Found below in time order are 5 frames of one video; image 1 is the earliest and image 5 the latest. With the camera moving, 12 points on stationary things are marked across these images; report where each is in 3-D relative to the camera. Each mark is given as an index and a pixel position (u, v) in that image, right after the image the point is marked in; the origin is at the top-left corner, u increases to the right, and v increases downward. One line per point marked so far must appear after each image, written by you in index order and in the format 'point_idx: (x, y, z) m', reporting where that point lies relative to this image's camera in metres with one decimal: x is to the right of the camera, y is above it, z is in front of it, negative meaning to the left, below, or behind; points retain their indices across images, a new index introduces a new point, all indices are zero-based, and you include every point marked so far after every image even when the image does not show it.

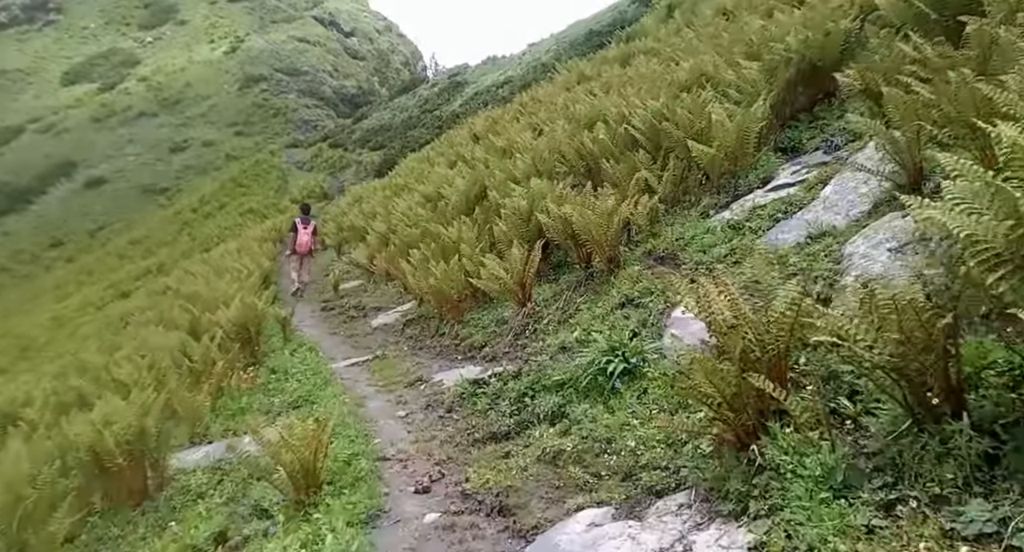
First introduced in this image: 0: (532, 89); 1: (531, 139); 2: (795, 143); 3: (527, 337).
0: (+0.5, +5.0, +19.5) m
1: (+0.3, +2.0, +10.6) m
2: (+2.4, +1.1, +6.1) m
3: (+0.1, -0.5, +5.4) m
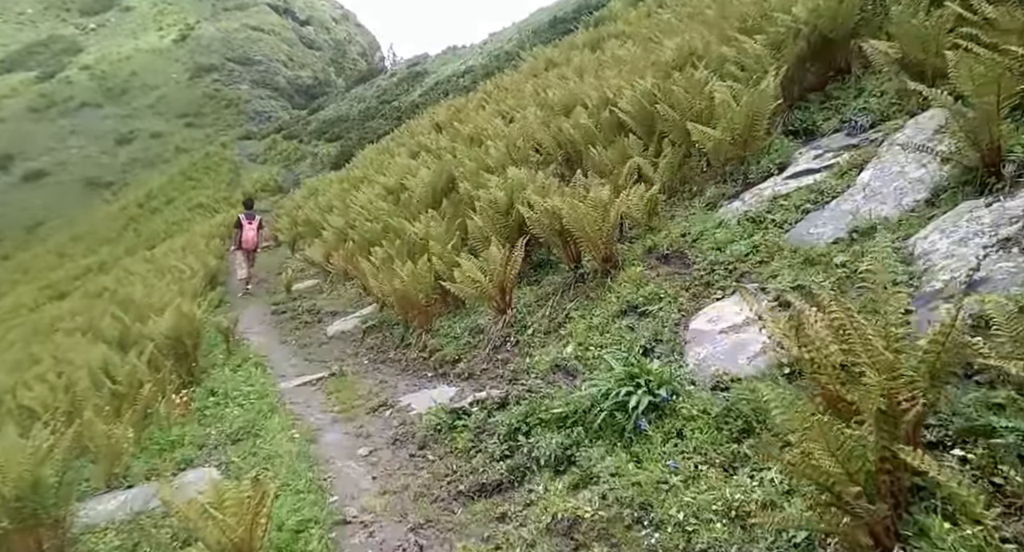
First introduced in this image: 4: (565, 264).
0: (-0.4, +5.1, +18.7) m
1: (-0.2, +2.1, +9.8) m
2: (+2.2, +1.1, +5.4) m
3: (0.0, -0.5, +4.6) m
4: (+0.4, +0.1, +5.4) m
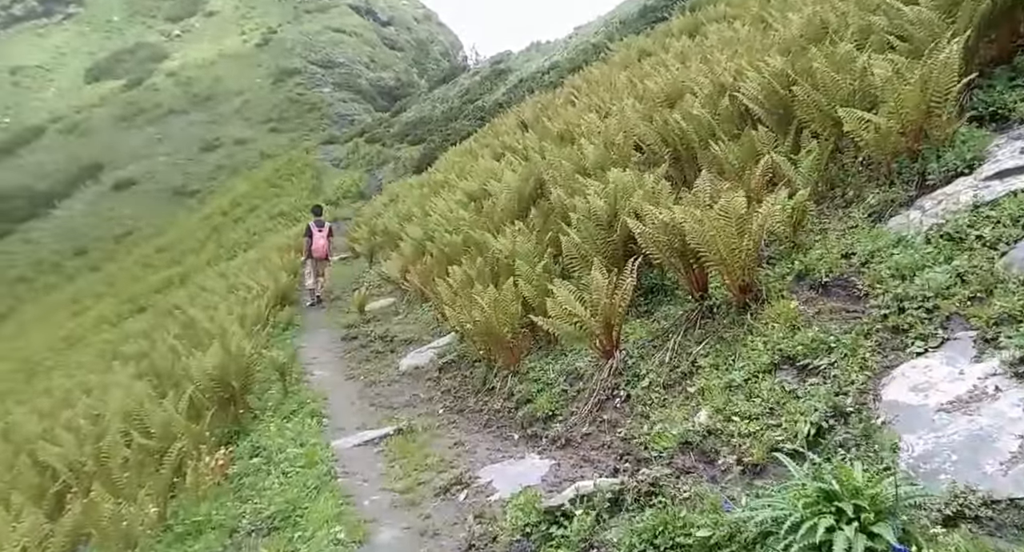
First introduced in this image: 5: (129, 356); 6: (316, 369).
0: (+1.7, +5.0, +17.6) m
1: (+1.0, +1.9, +8.8) m
2: (+2.8, +1.0, +4.2) m
3: (+0.5, -0.7, +3.6) m
4: (+1.0, -0.1, +4.3) m
5: (-6.1, -1.2, +12.1) m
6: (-2.1, -0.9, +7.7) m
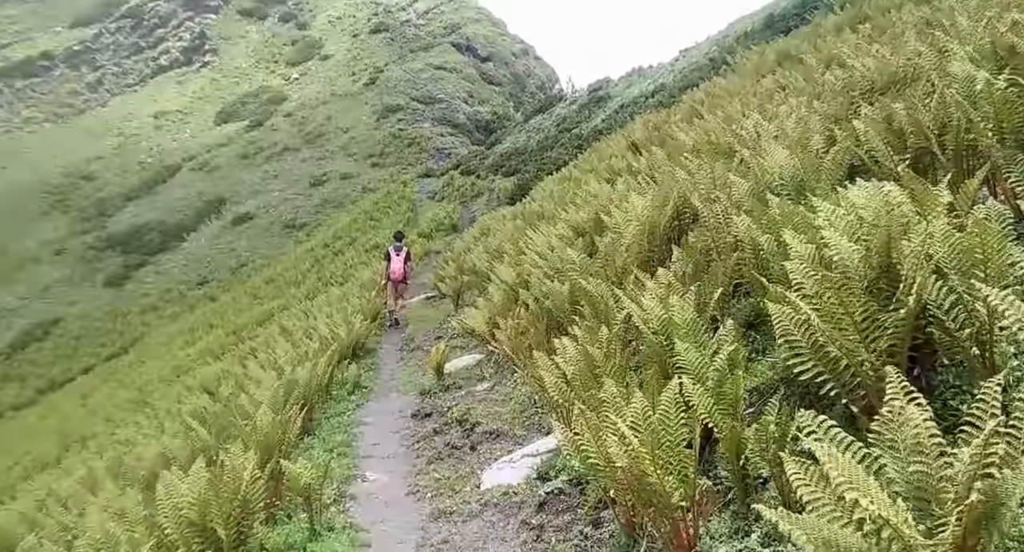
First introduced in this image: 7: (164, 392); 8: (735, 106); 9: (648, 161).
0: (+4.0, +4.0, +15.2) m
1: (+2.1, +1.3, +6.3) m
2: (+3.3, +0.6, +1.5) m
3: (+1.0, -1.0, +1.2) m
4: (+1.6, -0.5, +1.8) m
5: (-4.6, -1.9, +10.4) m
6: (-1.1, -1.4, +5.5) m
7: (-7.9, -2.7, +16.4) m
8: (+2.7, +2.0, +8.5) m
9: (+1.6, +1.4, +8.7) m
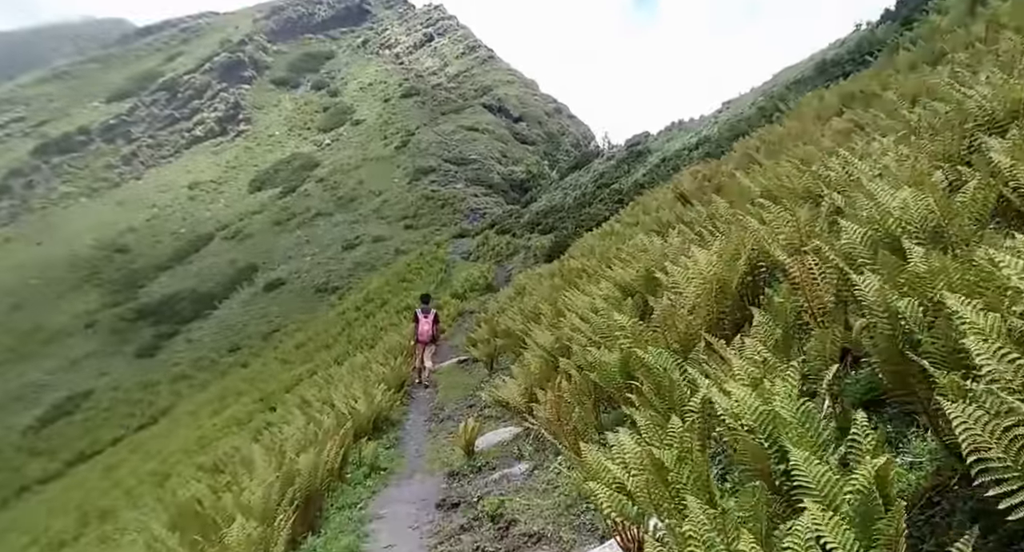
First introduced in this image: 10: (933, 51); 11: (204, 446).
0: (+4.7, +2.8, +14.3) m
1: (+2.4, +0.8, +5.3) m
2: (+3.4, +0.5, +0.4) m
3: (+1.0, -1.1, +0.1) m
4: (+1.7, -0.6, +0.8) m
5: (-4.1, -2.8, +9.4) m
6: (-0.8, -1.9, +4.5) m
7: (-7.1, -4.1, +15.6) m
8: (+3.0, +1.3, +7.6) m
9: (+2.0, +0.7, +7.7) m
10: (+5.9, +3.3, +10.4) m
11: (-7.1, -3.9, +16.7) m
